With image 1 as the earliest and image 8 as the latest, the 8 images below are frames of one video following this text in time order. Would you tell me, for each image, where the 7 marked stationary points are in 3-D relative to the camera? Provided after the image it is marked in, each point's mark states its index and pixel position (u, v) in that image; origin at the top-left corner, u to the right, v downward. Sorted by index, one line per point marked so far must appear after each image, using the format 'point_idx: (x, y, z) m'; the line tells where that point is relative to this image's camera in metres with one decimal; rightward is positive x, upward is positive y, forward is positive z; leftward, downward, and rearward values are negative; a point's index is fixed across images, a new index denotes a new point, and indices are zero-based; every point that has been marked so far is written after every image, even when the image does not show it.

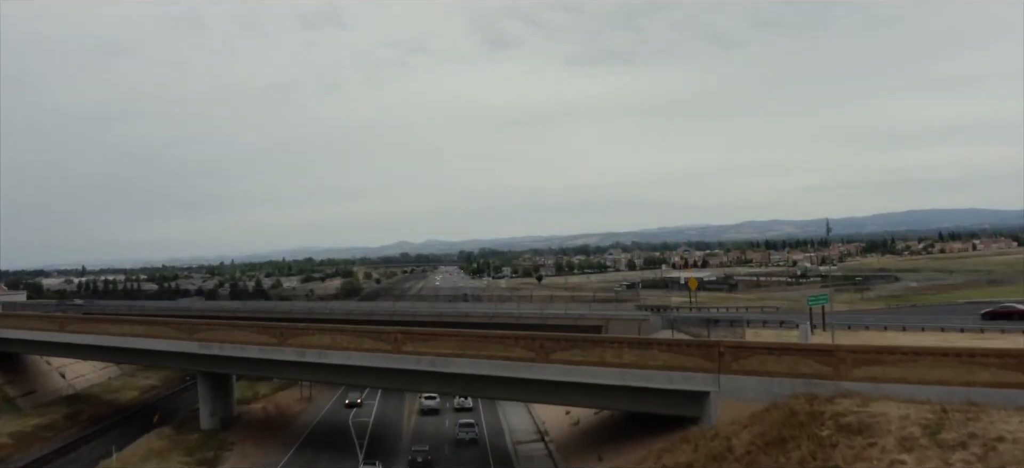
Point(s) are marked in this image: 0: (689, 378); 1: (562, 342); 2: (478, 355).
0: (+2.2, -1.8, +16.8) m
1: (+0.7, -1.5, +18.5) m
2: (-0.5, -1.8, +19.6) m
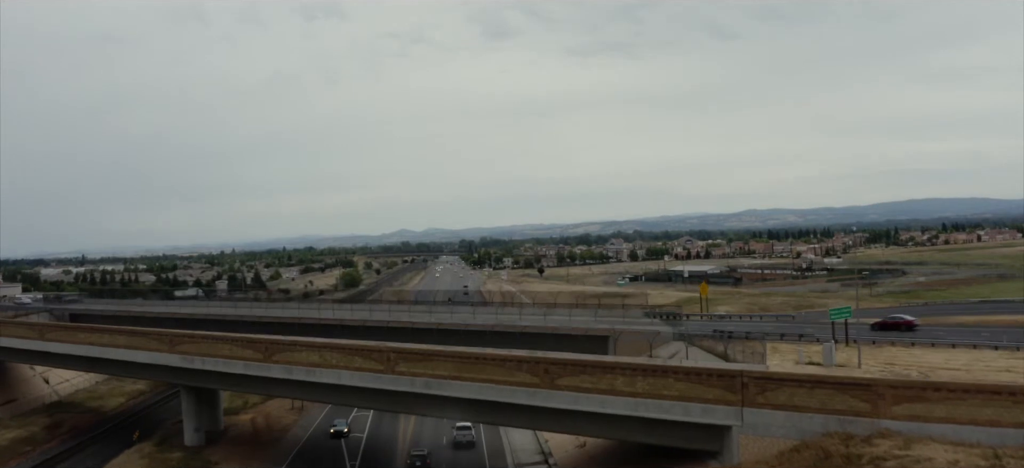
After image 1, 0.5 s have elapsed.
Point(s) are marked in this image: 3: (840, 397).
0: (+2.2, -2.0, +15.3) m
1: (+0.7, -1.7, +17.0) m
2: (-0.5, -1.9, +18.1) m
3: (+3.4, -1.7, +14.1) m
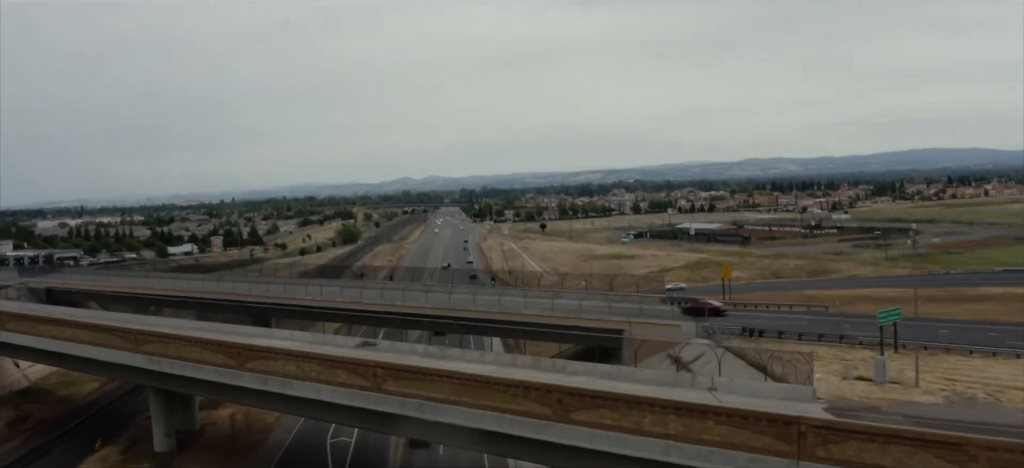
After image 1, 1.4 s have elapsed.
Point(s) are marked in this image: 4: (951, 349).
0: (+2.3, -2.1, +12.7) m
1: (+0.8, -1.7, +14.4) m
2: (-0.4, -2.0, +15.5) m
3: (+3.5, -1.9, +11.5) m
4: (+6.5, -1.7, +19.9) m
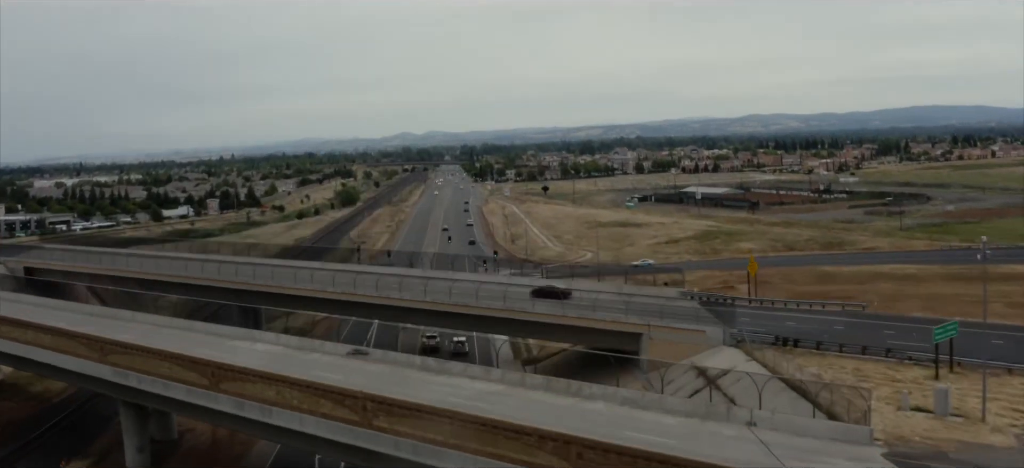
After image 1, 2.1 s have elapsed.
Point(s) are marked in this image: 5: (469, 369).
0: (+2.4, -2.4, +10.5) m
1: (+0.9, -2.0, +12.2) m
2: (-0.3, -2.2, +13.3) m
3: (+3.6, -2.2, +9.4) m
4: (+6.6, -1.8, +17.7) m
5: (-0.6, -1.9, +18.6) m
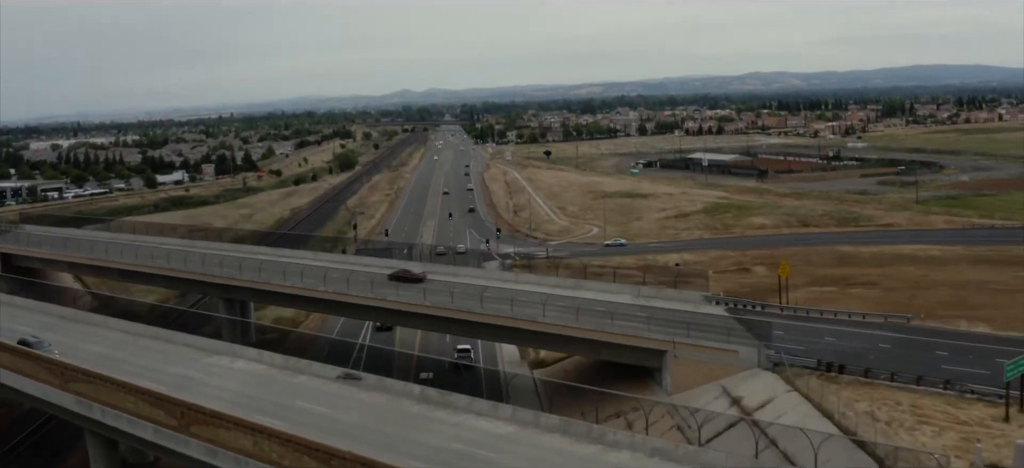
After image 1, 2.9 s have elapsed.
0: (+2.5, -2.9, +8.4) m
1: (+1.0, -2.4, +10.1) m
2: (-0.2, -2.5, +11.2) m
3: (+3.8, -2.7, +7.2) m
4: (+6.7, -2.0, +15.6) m
5: (-0.4, -2.1, +16.5) m
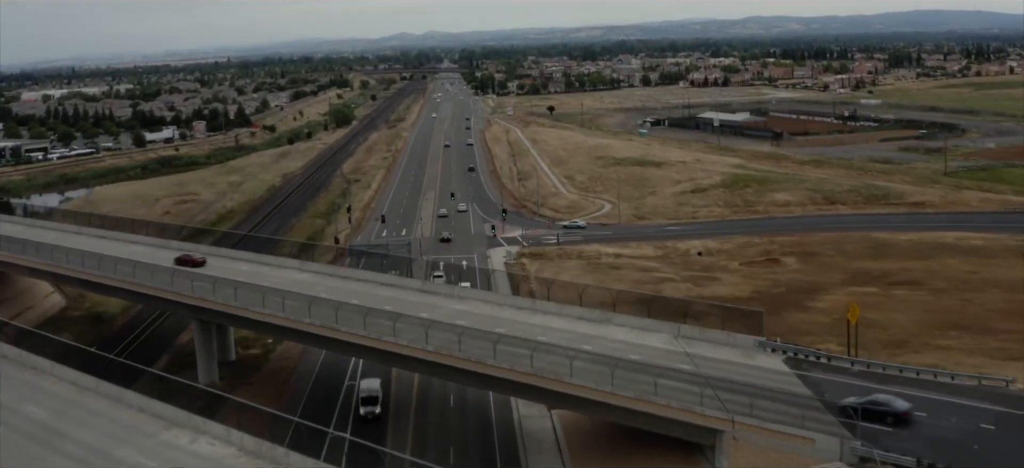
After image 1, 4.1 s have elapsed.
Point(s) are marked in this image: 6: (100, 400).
0: (+2.8, -4.0, +4.9) m
1: (+1.3, -3.4, +6.6) m
2: (+0.1, -3.5, +7.7) m
3: (+4.0, -3.9, +3.7) m
4: (+7.0, -2.9, +12.1) m
5: (-0.2, -2.9, +12.9) m
6: (-5.6, -2.3, +18.6) m
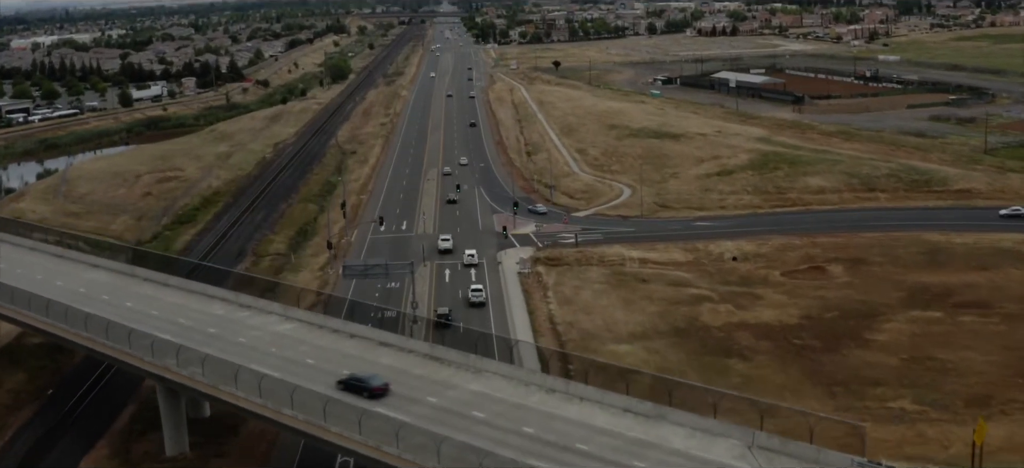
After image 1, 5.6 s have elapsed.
0: (+3.2, -5.8, +0.8) m
1: (+1.7, -5.1, +2.4) m
2: (+0.5, -5.2, +3.6) m
3: (+4.5, -5.8, -0.4) m
4: (+7.4, -4.3, +7.9) m
5: (+0.2, -4.3, +8.8) m
6: (-5.2, -3.4, +14.4) m
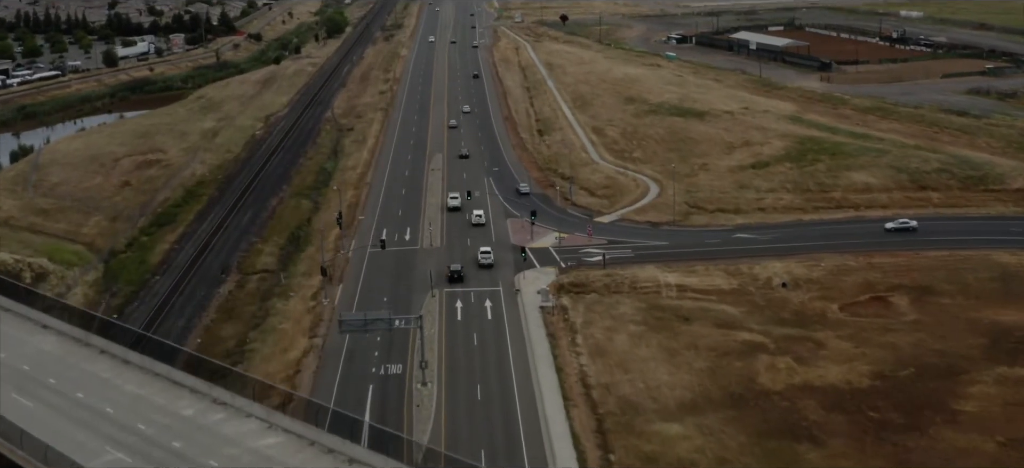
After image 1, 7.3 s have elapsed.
0: (+3.8, -8.2, -3.5) m
1: (+2.3, -7.4, -1.9) m
2: (+1.1, -7.4, -0.7) m
3: (+5.0, -8.2, -4.6) m
4: (+7.9, -6.4, +3.6) m
5: (+0.8, -6.2, +4.4) m
6: (-4.7, -5.0, +10.0) m
